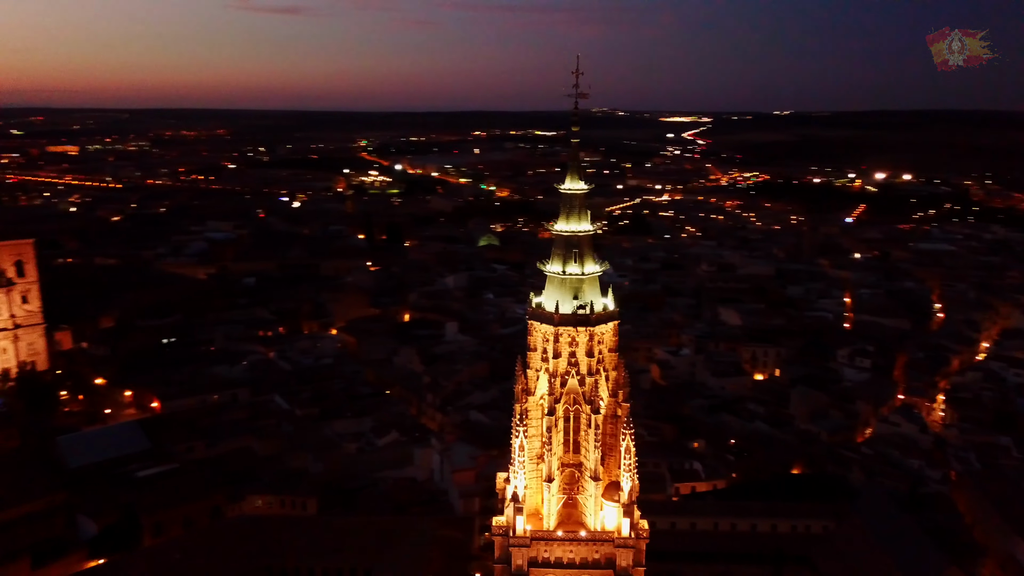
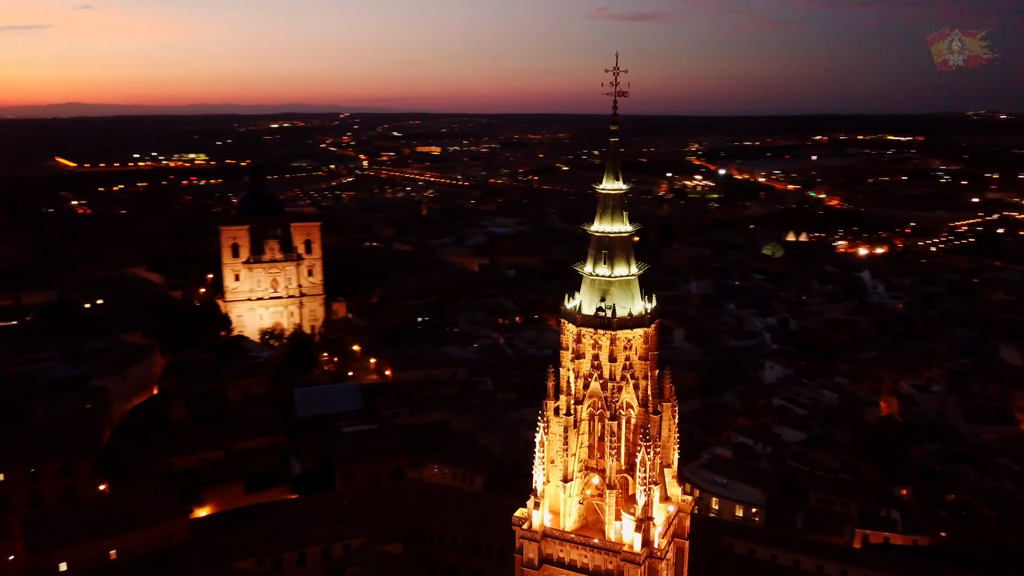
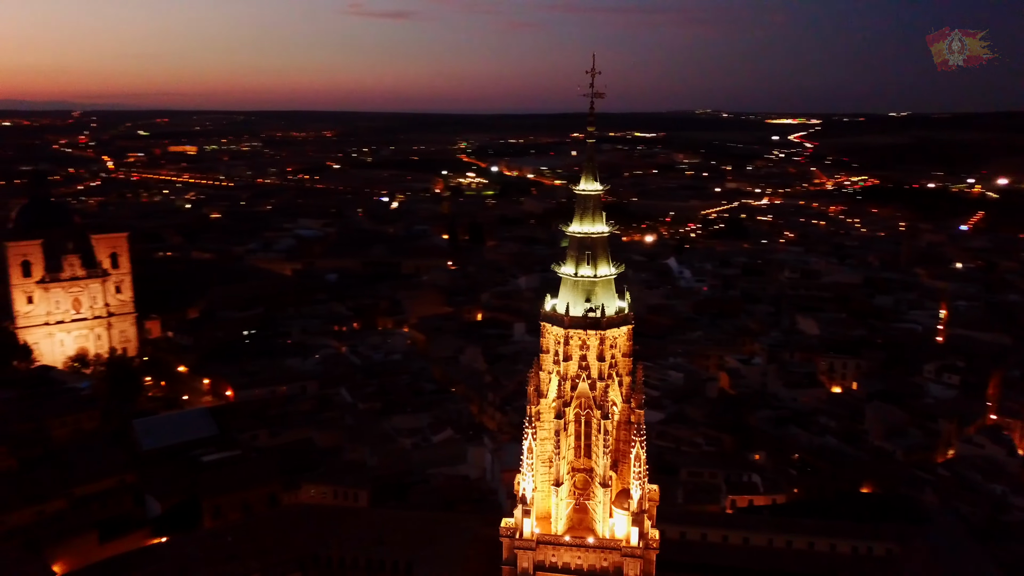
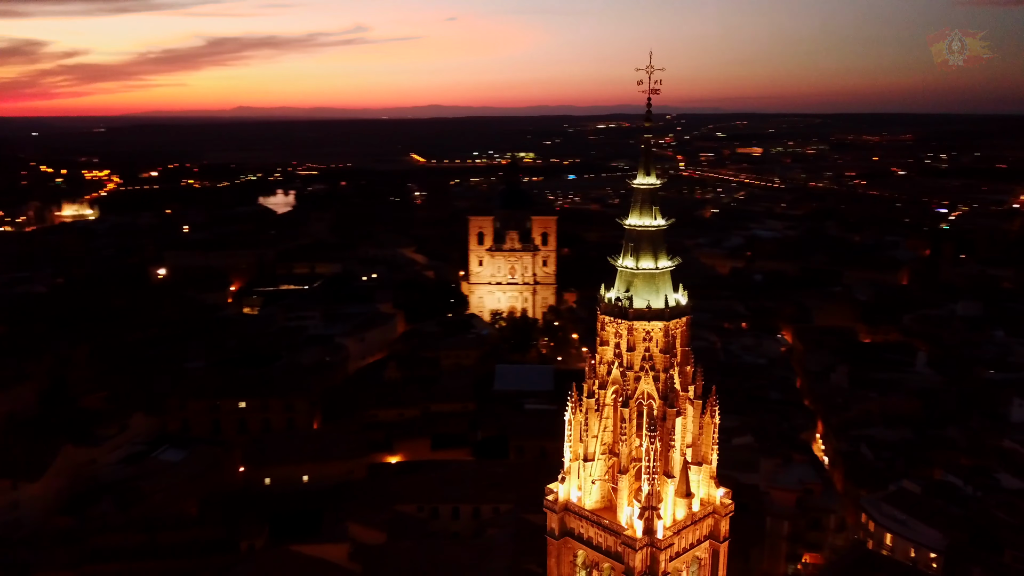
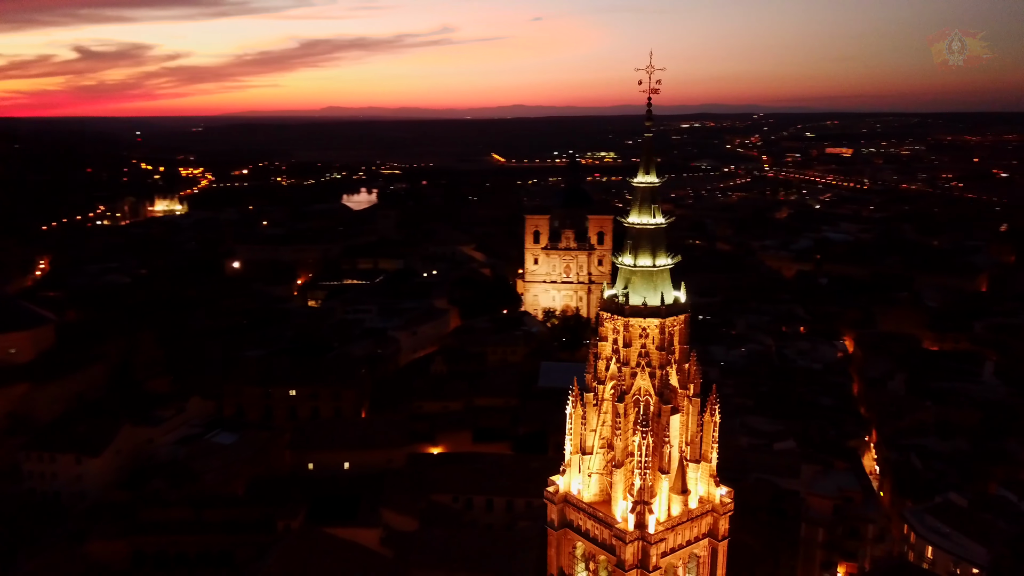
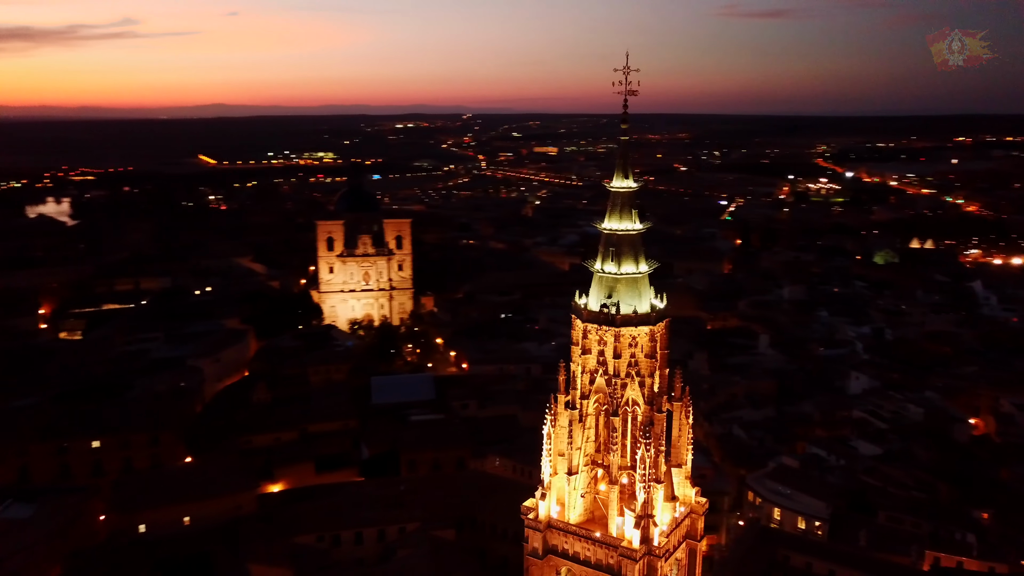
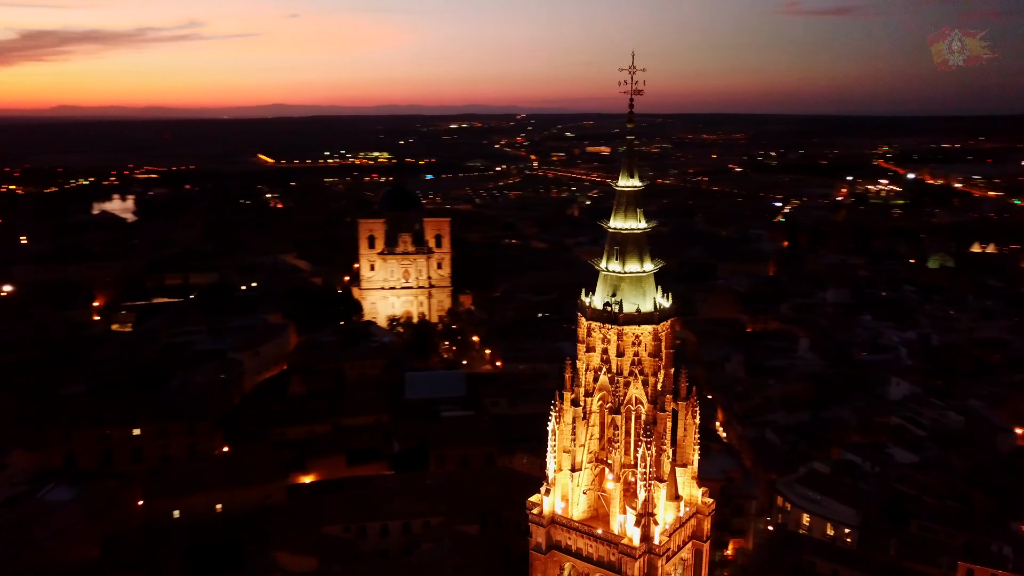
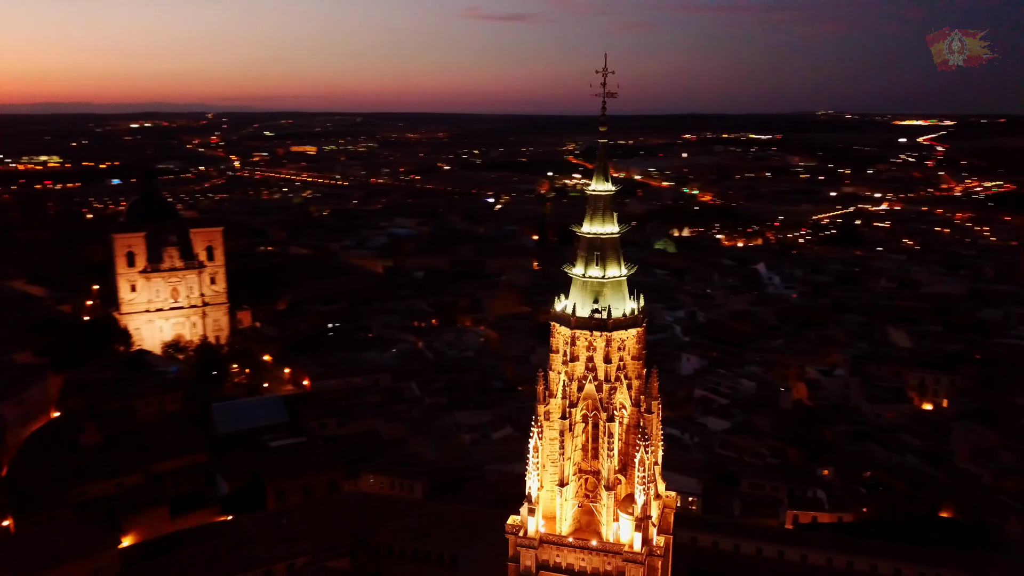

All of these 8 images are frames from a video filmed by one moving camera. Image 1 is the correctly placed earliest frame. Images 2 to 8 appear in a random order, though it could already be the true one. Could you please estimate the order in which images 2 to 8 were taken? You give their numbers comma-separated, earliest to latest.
3, 8, 2, 6, 7, 4, 5
